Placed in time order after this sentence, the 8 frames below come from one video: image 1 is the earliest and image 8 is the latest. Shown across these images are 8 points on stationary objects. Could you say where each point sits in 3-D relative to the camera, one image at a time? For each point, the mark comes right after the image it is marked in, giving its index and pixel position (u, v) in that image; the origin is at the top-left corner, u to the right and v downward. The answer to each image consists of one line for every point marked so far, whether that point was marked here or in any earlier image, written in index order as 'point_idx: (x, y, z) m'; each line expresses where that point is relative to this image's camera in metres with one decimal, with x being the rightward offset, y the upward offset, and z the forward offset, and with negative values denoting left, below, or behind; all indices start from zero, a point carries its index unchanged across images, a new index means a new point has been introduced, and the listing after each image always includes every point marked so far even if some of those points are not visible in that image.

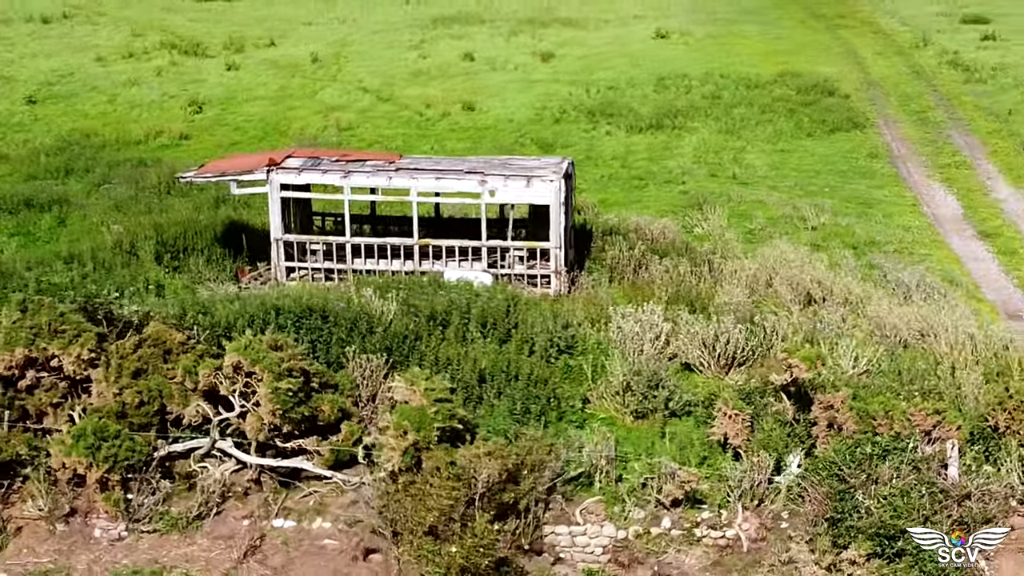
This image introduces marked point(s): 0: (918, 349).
0: (+4.3, -0.7, +14.5) m
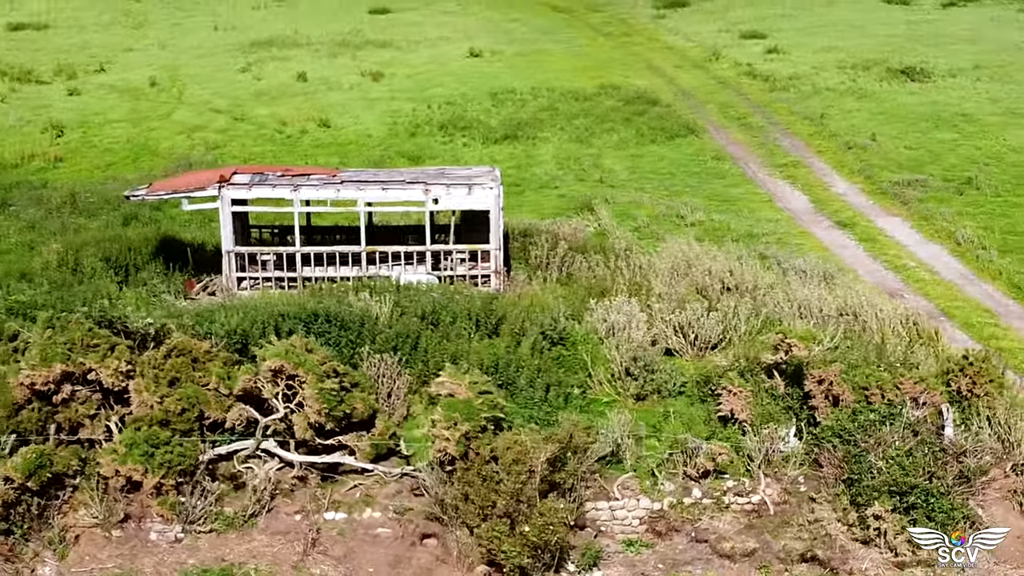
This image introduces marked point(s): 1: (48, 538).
0: (+4.1, -0.5, +16.4) m
1: (-4.3, -2.3, +12.5) m
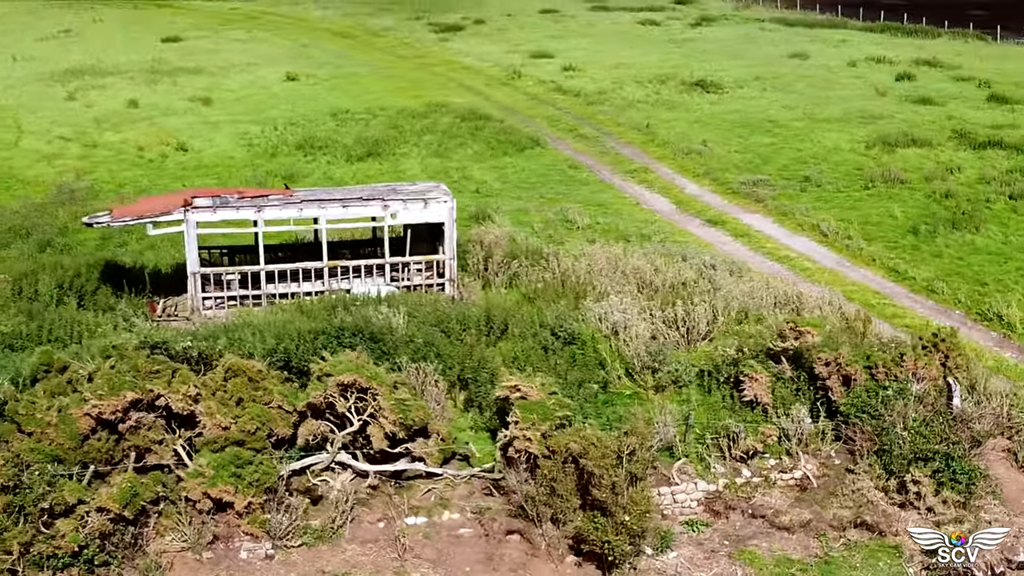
0: (+3.8, -0.3, +17.9) m
1: (-3.2, -2.5, +12.0) m
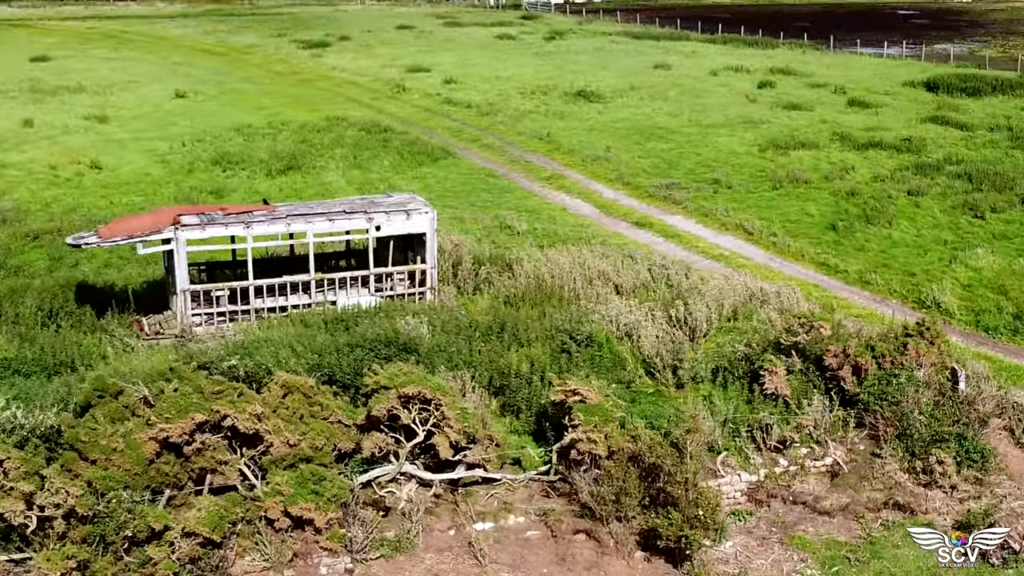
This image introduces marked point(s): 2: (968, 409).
0: (+3.6, -0.2, +18.5) m
1: (-2.3, -2.6, +11.6) m
2: (+5.2, -1.4, +15.6) m
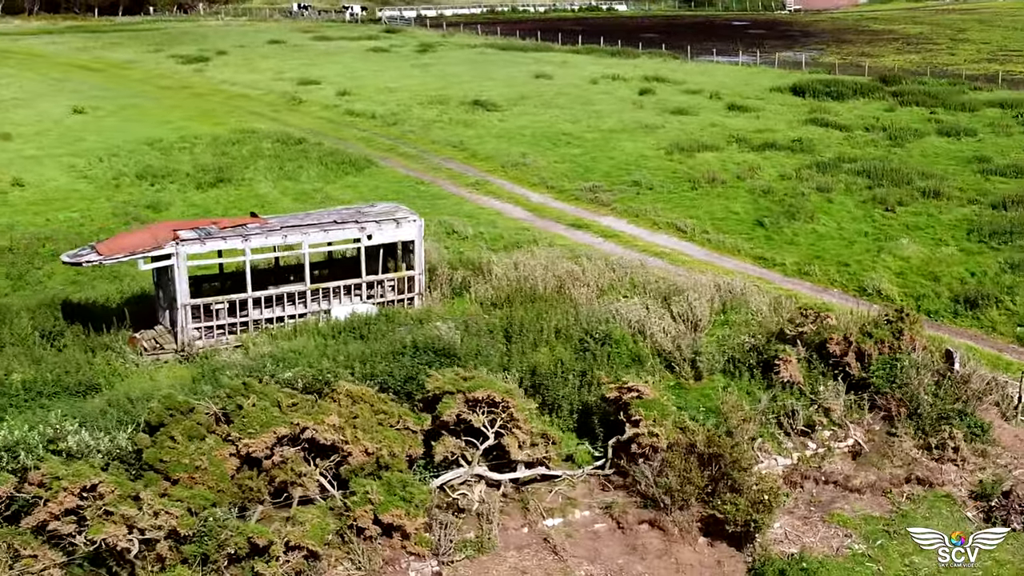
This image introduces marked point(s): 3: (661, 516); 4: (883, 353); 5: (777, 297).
0: (+3.4, -0.1, +19.0) m
1: (-1.3, -2.6, +11.3) m
2: (+5.4, -1.2, +16.4) m
3: (+1.5, -2.3, +13.5) m
4: (+4.5, -0.8, +16.7) m
5: (+3.7, -0.1, +18.9) m
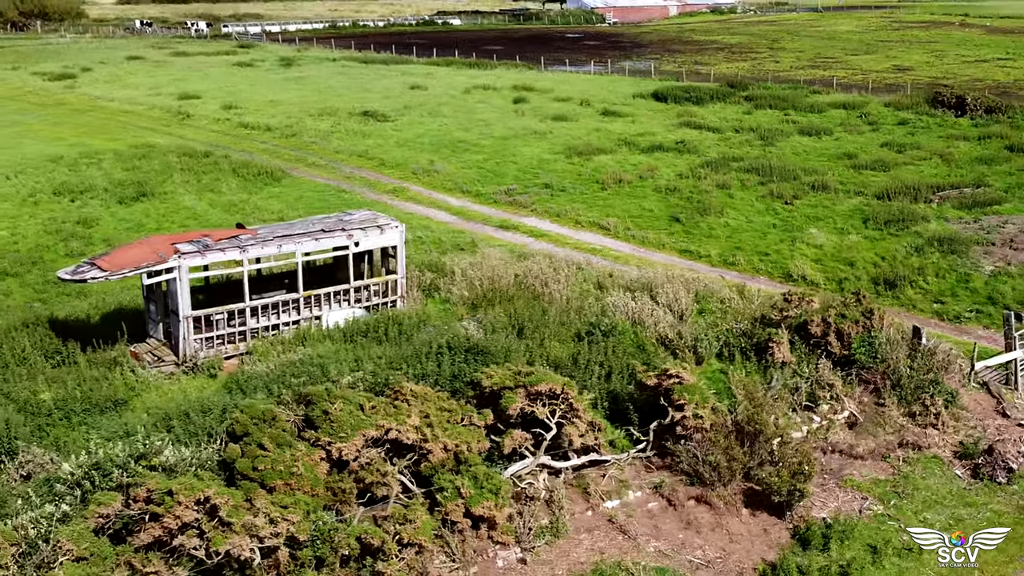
0: (+2.9, +0.1, +19.8) m
1: (-0.4, -2.5, +11.4) m
2: (+5.4, -0.9, +17.5) m
3: (+2.0, -2.1, +14.0) m
4: (+4.4, -0.5, +17.6) m
5: (+3.3, +0.1, +19.8) m
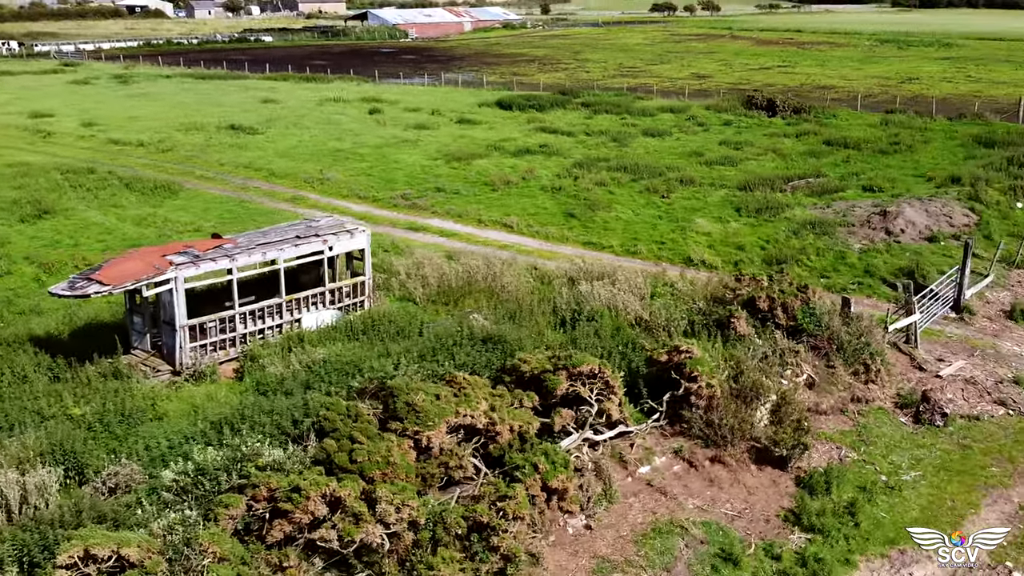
0: (+2.1, +0.3, +20.9) m
1: (+0.4, -2.3, +12.0) m
2: (+4.9, -0.5, +19.1) m
3: (+2.3, -1.8, +15.0) m
4: (+4.0, -0.2, +19.0) m
5: (+2.4, +0.3, +21.0) m
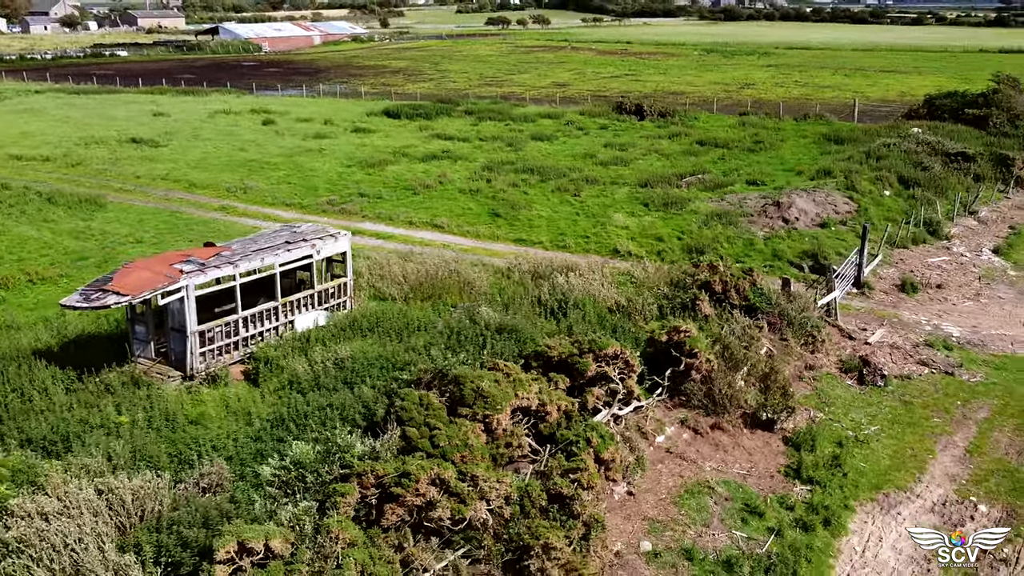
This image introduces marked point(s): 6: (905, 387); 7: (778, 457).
0: (+1.4, +0.5, +21.9) m
1: (+1.0, -2.0, +12.8) m
2: (+4.5, -0.2, +20.5) m
3: (+2.5, -1.5, +16.1) m
4: (+3.5, +0.1, +20.3) m
5: (+1.7, +0.5, +22.0) m
6: (+5.5, -1.4, +18.8) m
7: (+3.1, -2.0, +15.7) m
